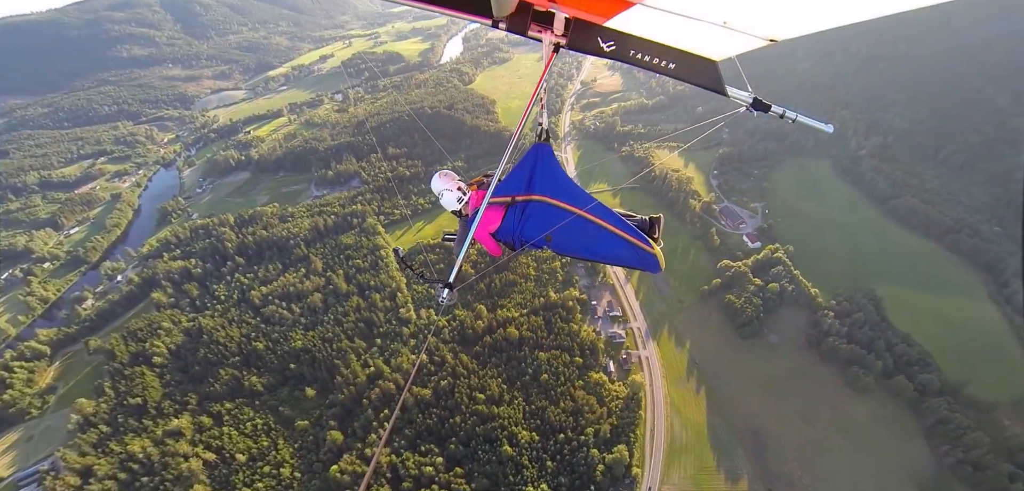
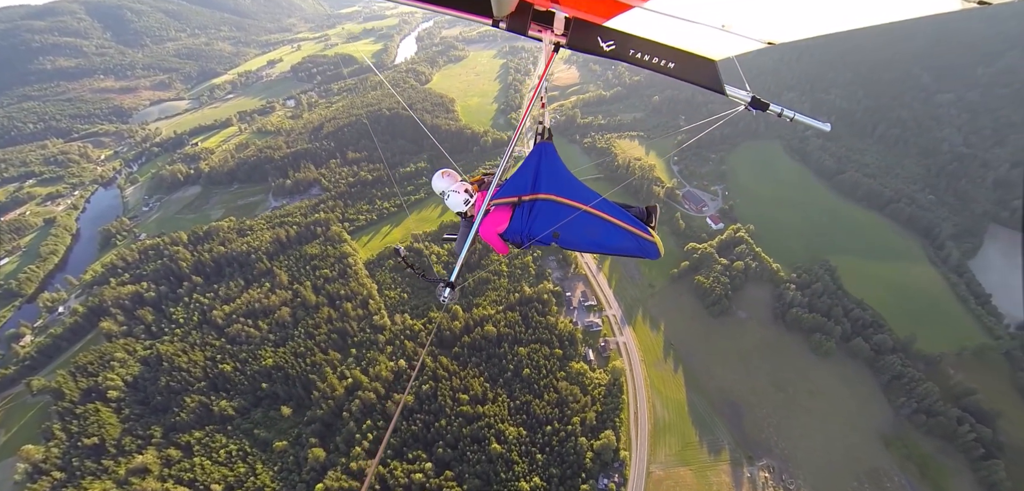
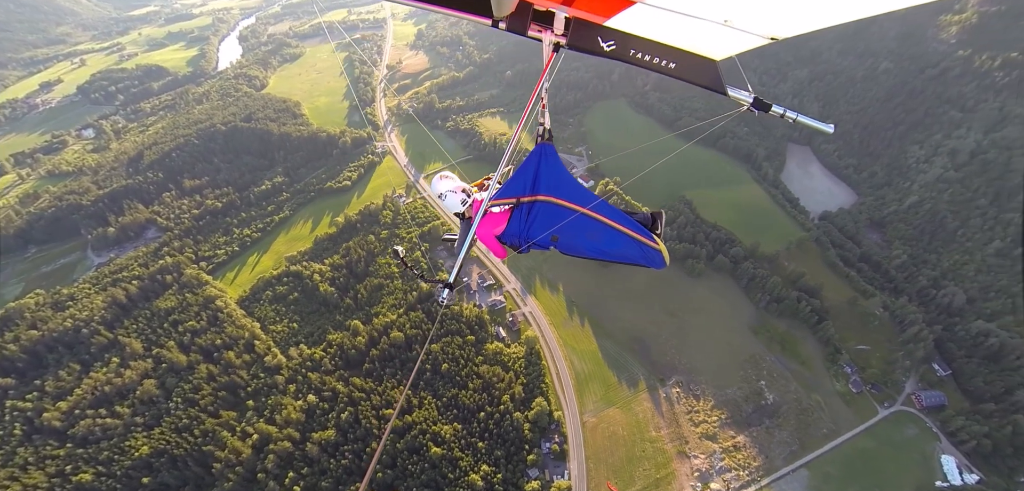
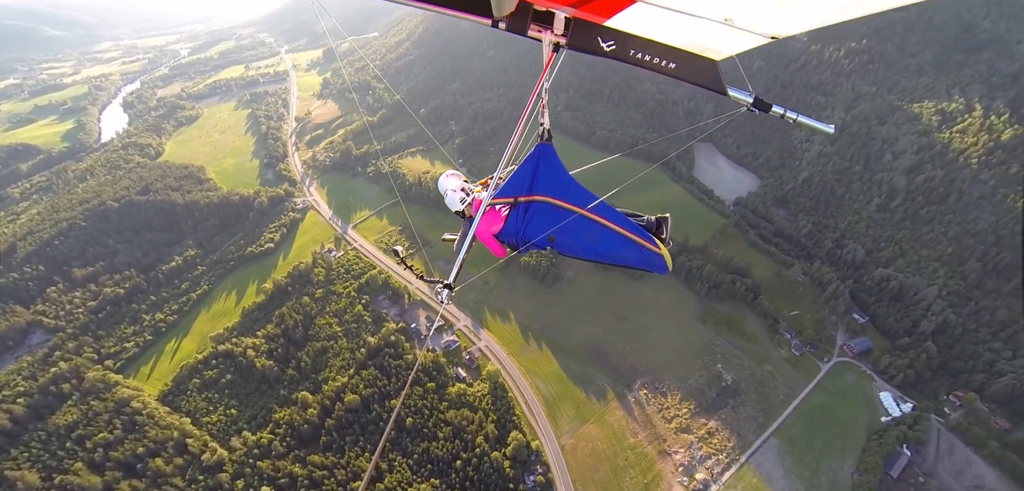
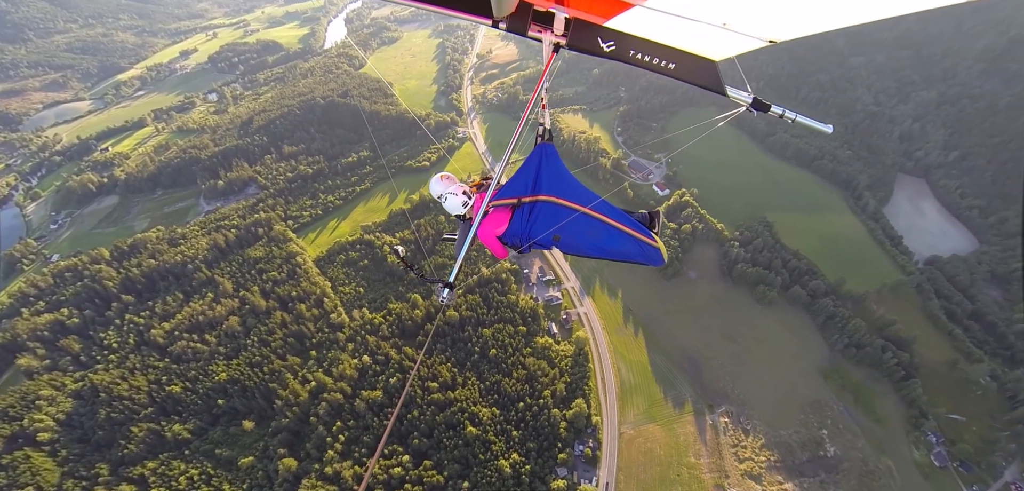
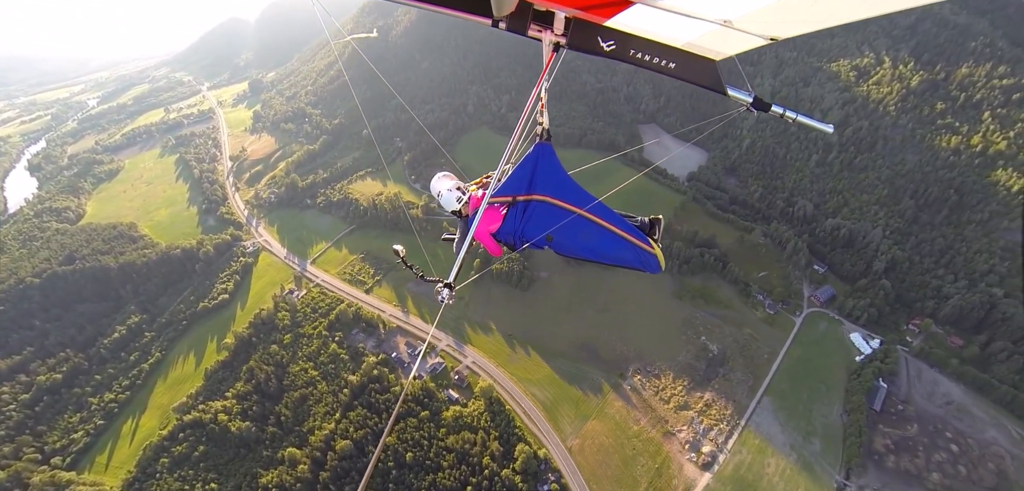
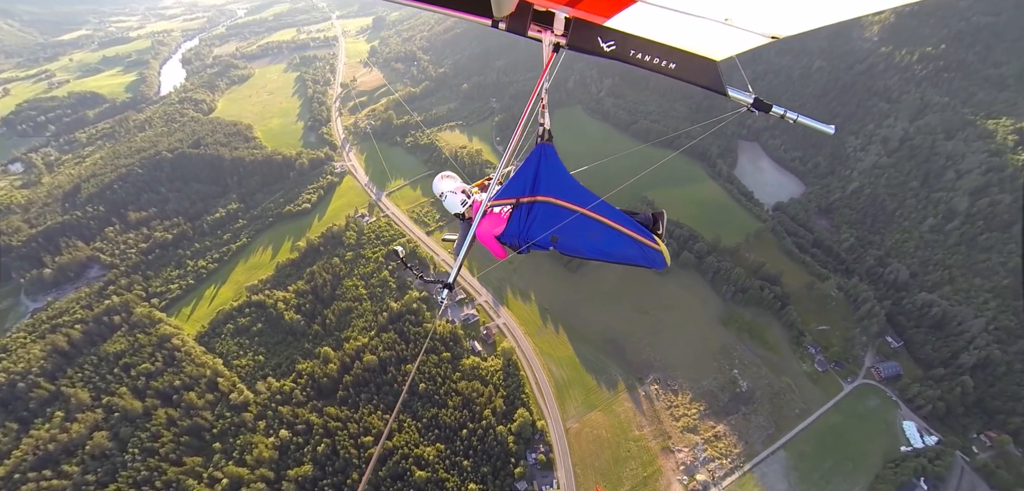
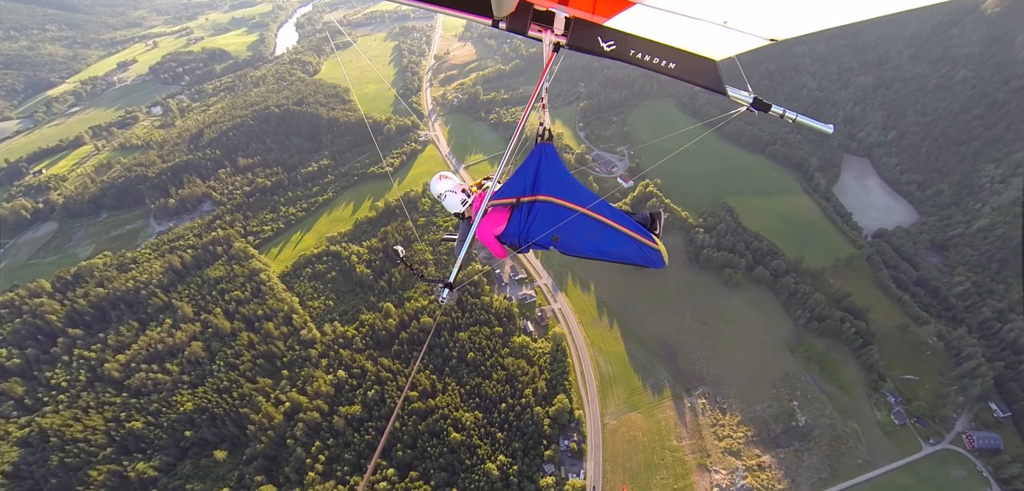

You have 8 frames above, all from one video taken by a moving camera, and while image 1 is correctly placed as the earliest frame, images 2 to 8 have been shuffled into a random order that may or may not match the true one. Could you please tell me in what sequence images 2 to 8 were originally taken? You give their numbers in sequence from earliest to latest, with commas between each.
2, 5, 8, 3, 7, 4, 6
